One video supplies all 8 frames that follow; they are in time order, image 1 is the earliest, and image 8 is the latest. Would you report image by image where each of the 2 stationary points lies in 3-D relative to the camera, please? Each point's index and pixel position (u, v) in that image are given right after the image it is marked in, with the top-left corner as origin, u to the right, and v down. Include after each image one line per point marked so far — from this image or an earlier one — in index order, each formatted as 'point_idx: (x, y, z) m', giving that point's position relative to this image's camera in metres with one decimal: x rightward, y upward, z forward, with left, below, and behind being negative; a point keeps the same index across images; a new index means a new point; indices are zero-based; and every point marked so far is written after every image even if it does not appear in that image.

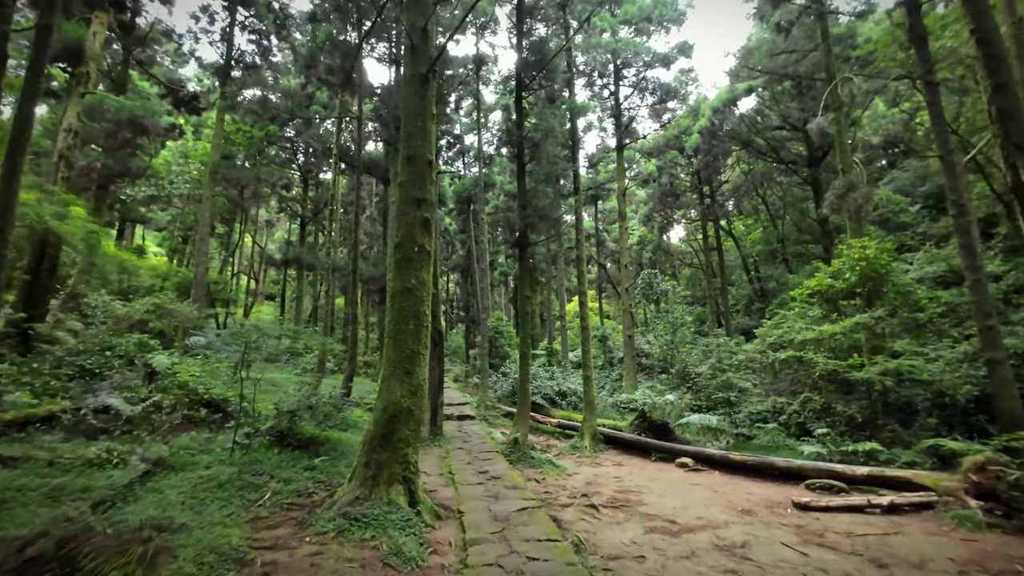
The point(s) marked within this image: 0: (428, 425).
0: (-1.6, -2.6, +9.2) m
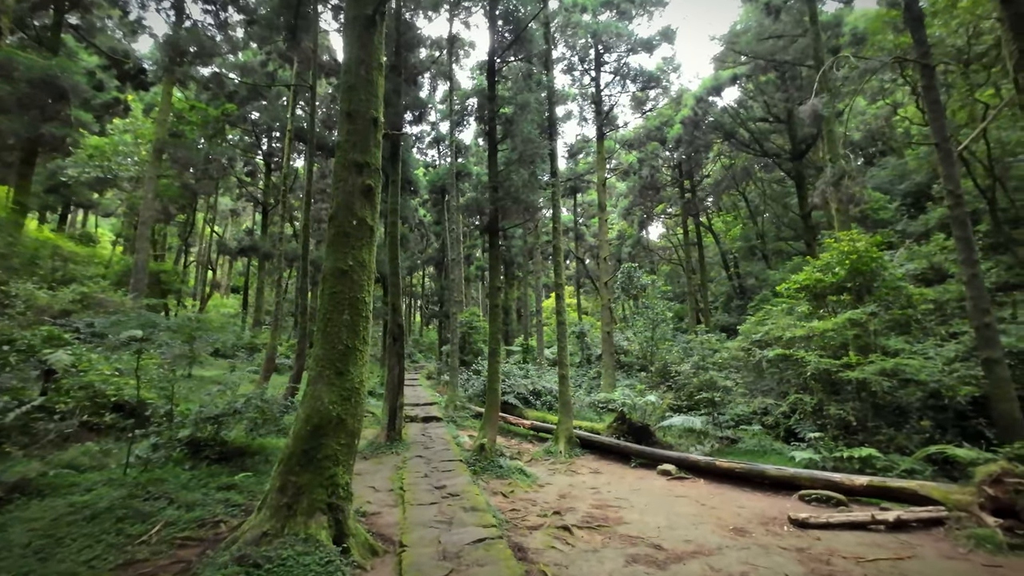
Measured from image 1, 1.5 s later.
0: (-2.1, -2.4, +8.2) m
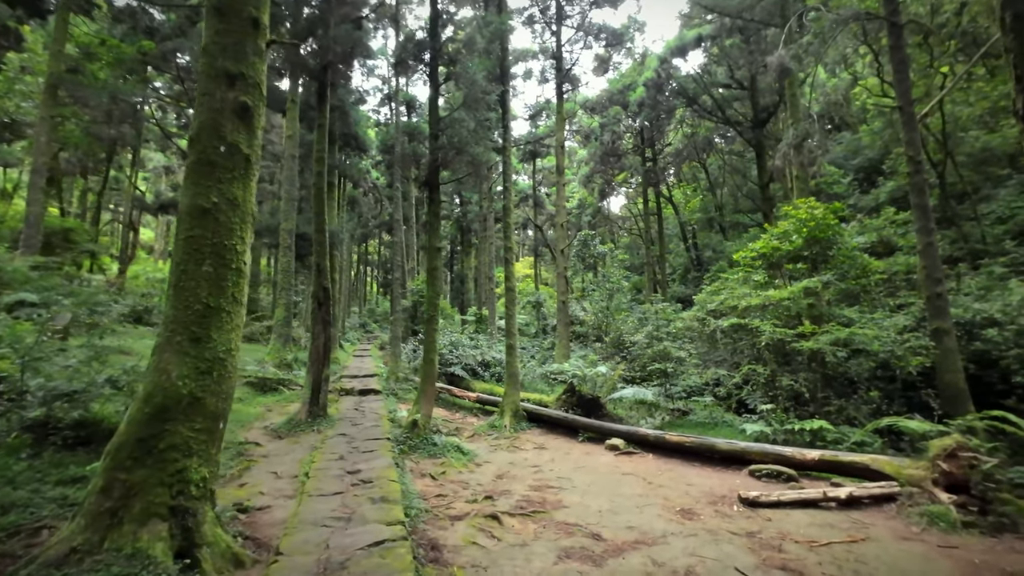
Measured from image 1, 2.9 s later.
0: (-3.1, -1.8, +7.4) m
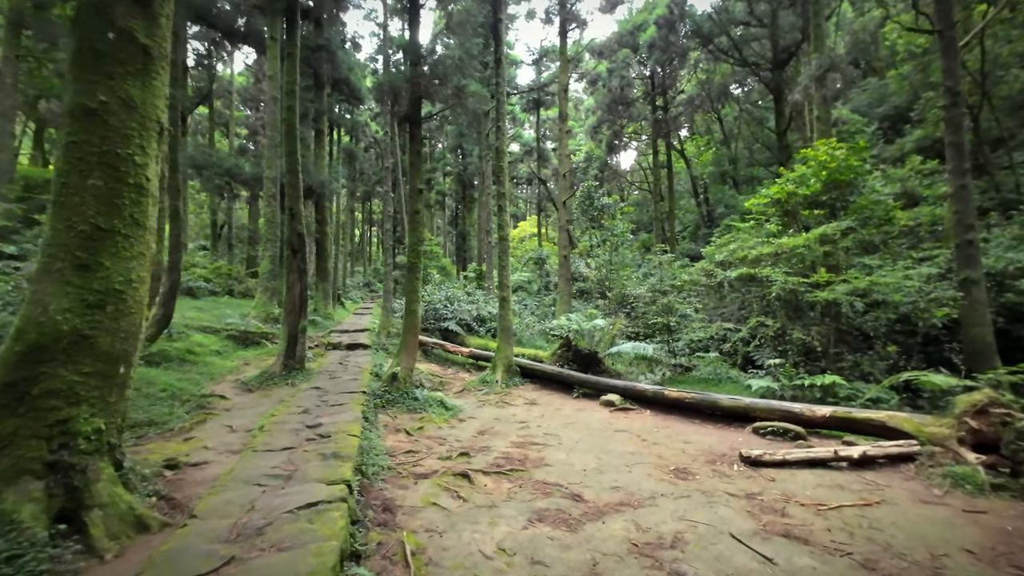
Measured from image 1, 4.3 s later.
0: (-3.2, -1.0, +7.0) m
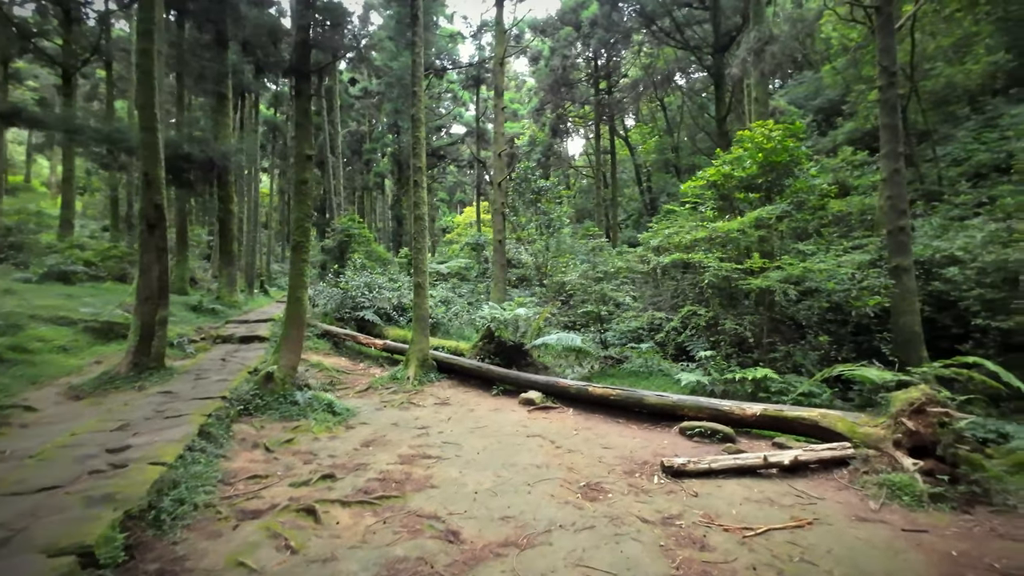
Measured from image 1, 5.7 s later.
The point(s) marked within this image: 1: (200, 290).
0: (-4.4, -0.8, +5.8) m
1: (-8.5, -0.1, +13.4) m
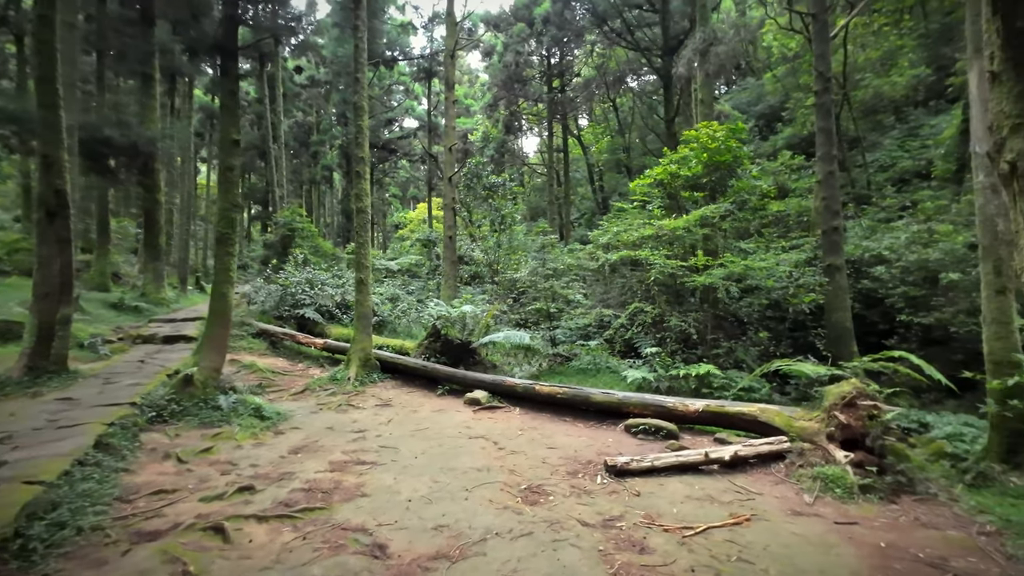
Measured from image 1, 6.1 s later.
0: (-5.0, -0.7, +5.2) m
1: (-9.8, 0.0, +12.4) m
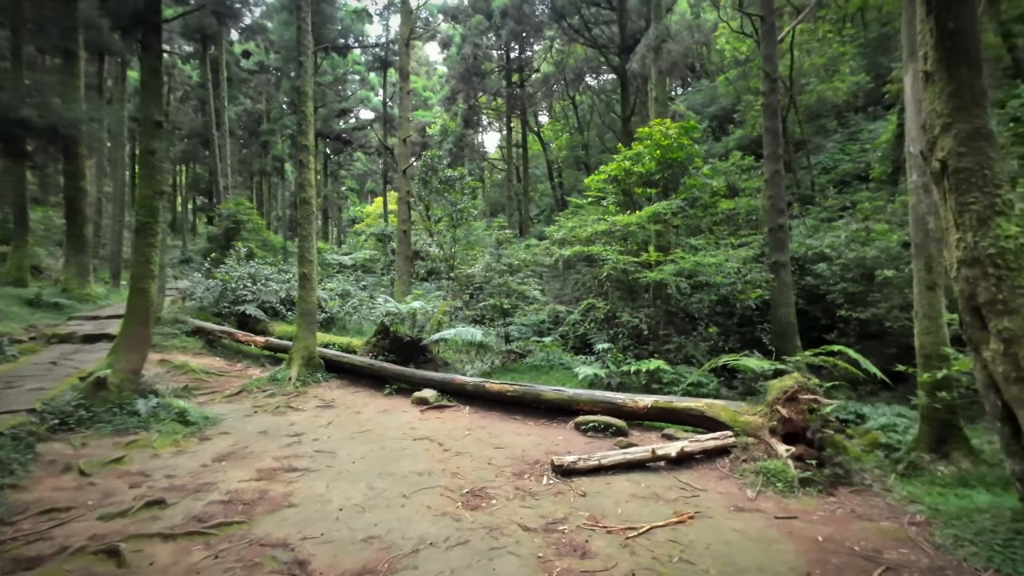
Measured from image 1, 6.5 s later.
0: (-5.5, -0.7, +4.6) m
1: (-10.9, +0.2, +11.5) m
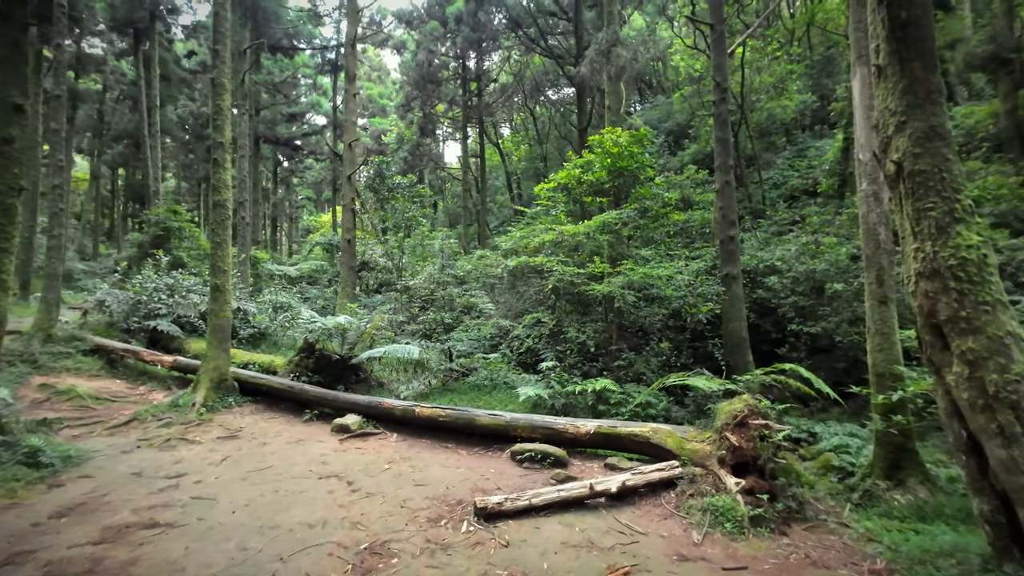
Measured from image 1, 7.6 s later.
0: (-6.1, -0.8, +3.6) m
1: (-12.0, -0.1, +10.1) m
